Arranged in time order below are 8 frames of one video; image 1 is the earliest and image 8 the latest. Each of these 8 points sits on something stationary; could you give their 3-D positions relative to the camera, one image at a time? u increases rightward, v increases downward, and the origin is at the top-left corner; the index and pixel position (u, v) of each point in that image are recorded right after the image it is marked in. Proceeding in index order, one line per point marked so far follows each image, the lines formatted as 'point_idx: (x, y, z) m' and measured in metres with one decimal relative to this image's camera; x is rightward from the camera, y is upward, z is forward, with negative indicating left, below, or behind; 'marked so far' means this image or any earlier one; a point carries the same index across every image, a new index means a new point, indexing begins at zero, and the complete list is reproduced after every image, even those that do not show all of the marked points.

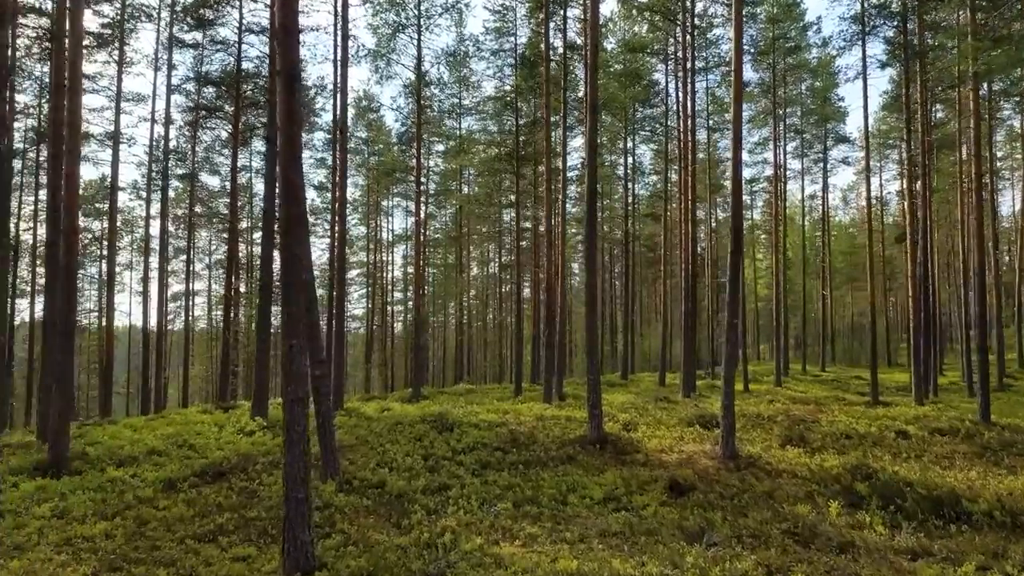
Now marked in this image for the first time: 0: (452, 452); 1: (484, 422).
0: (-0.9, -2.5, +9.8) m
1: (-0.5, -2.6, +12.5) m
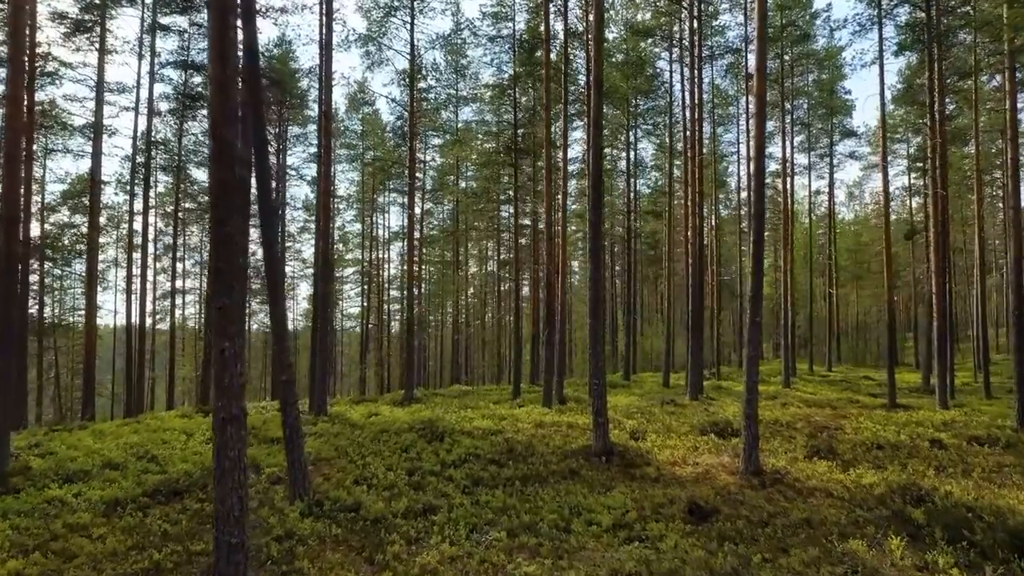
0: (-1.0, -2.4, +8.8) m
1: (-0.6, -2.5, +11.4) m
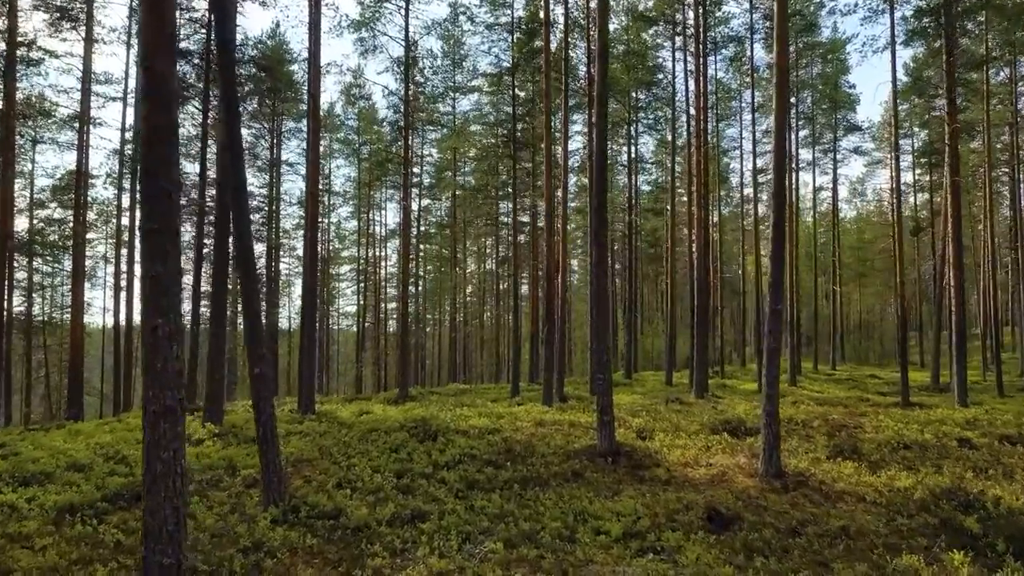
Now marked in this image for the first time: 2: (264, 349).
0: (-1.0, -2.2, +8.1) m
1: (-0.6, -2.3, +10.7) m
2: (-2.6, -0.6, +6.6) m
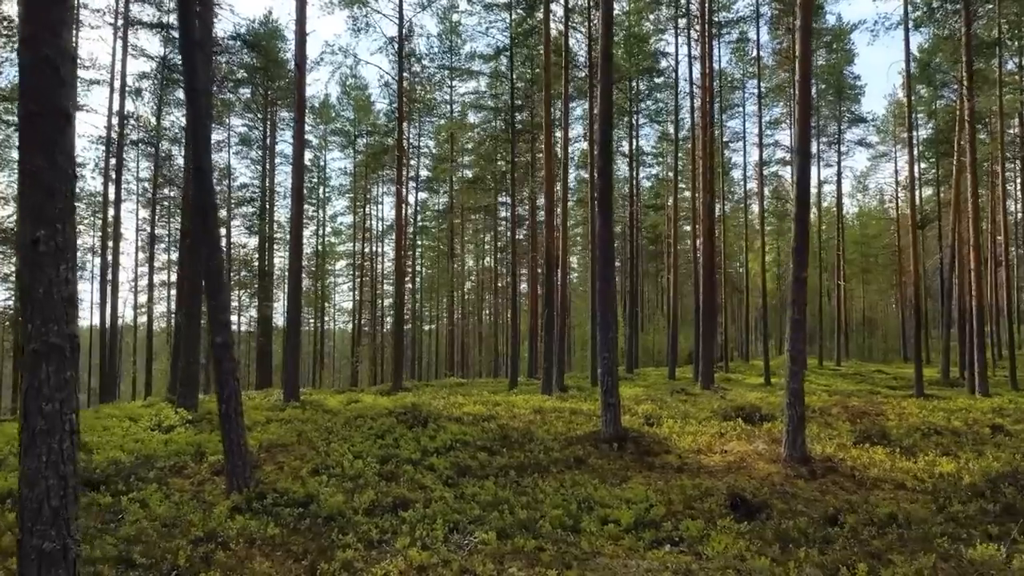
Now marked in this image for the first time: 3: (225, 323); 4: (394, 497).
0: (-1.0, -1.9, +7.4) m
1: (-0.7, -2.0, +10.0) m
2: (-2.6, -0.3, +5.9) m
3: (-2.6, -0.3, +5.9) m
4: (-1.0, -1.8, +5.7) m
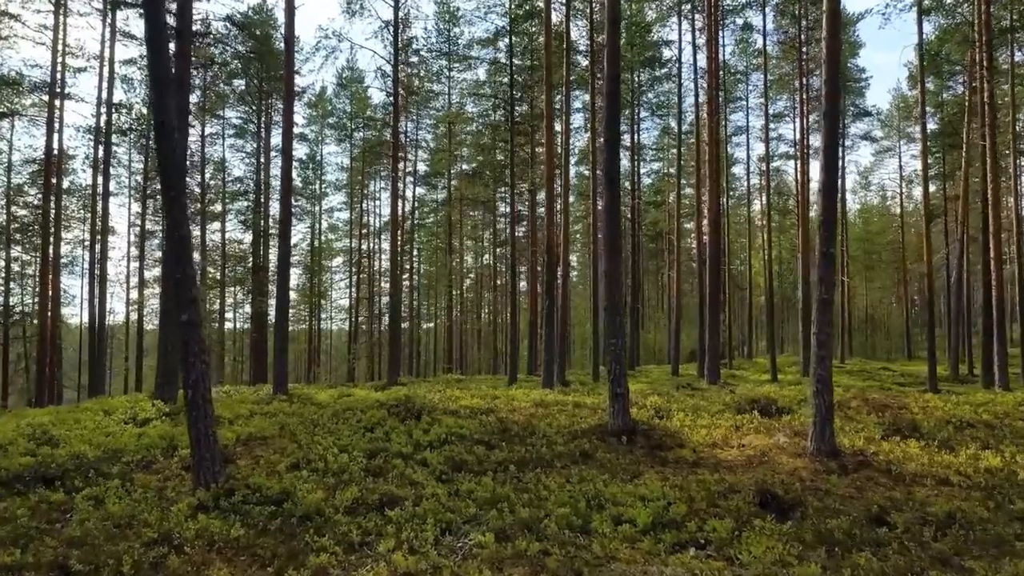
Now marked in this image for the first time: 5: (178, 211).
0: (-1.0, -1.7, +6.8) m
1: (-0.7, -1.7, +9.4) m
2: (-2.6, 0.0, +5.3) m
3: (-2.6, -0.1, +5.3) m
4: (-1.0, -1.6, +5.1) m
5: (-2.8, +0.6, +5.4) m
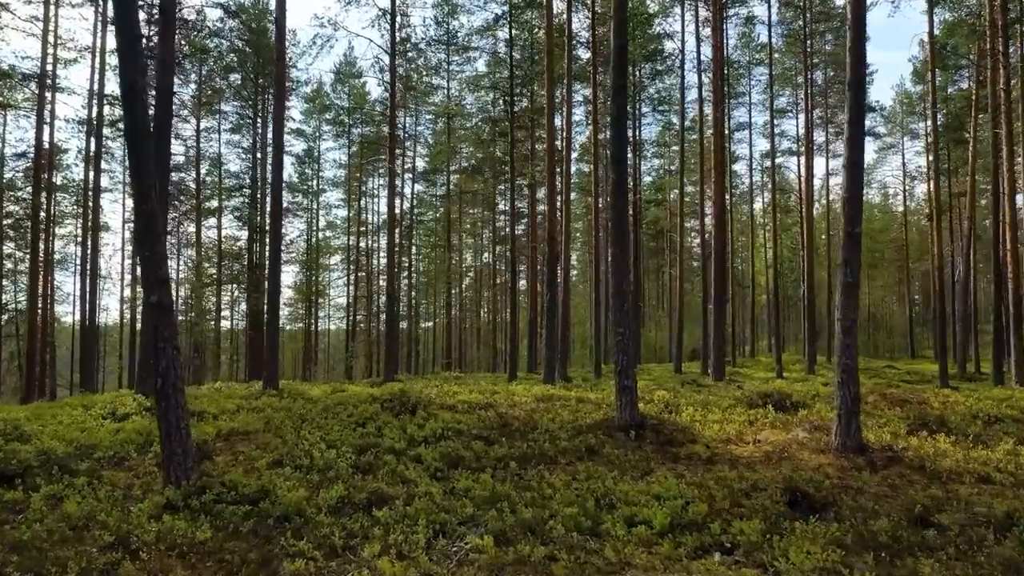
0: (-1.0, -1.5, +6.3) m
1: (-0.7, -1.6, +8.9) m
2: (-2.6, +0.1, +4.8) m
3: (-2.6, +0.1, +4.8) m
4: (-1.0, -1.5, +4.6) m
5: (-2.8, +0.8, +5.0) m
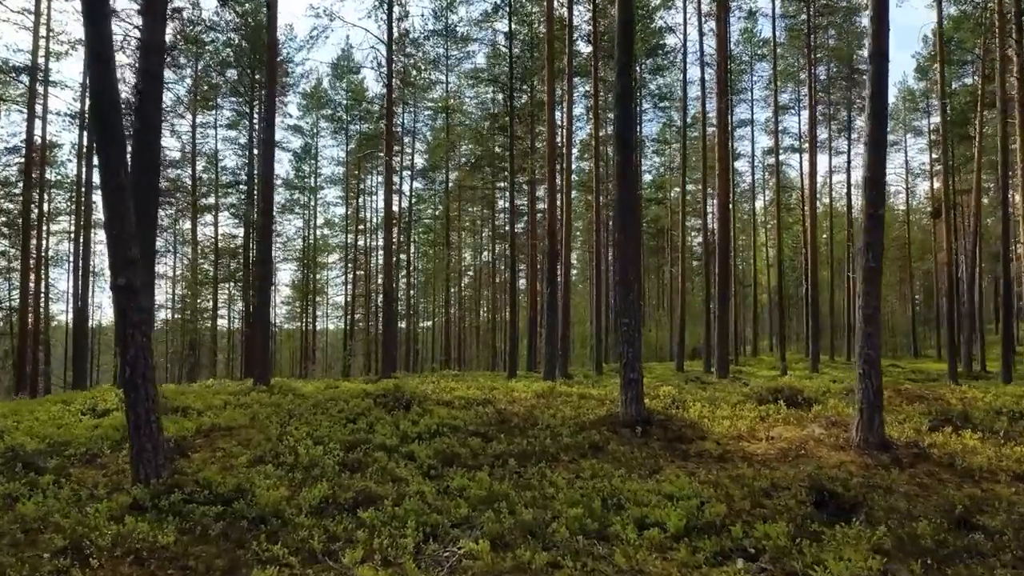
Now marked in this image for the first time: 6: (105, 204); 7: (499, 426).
0: (-1.0, -1.4, +6.0) m
1: (-0.7, -1.5, +8.6) m
2: (-2.6, +0.2, +4.5) m
3: (-2.6, +0.2, +4.5) m
4: (-1.0, -1.3, +4.3) m
5: (-2.8, +0.9, +4.6) m
6: (-2.8, +0.6, +4.5) m
7: (-0.1, -1.4, +6.7) m
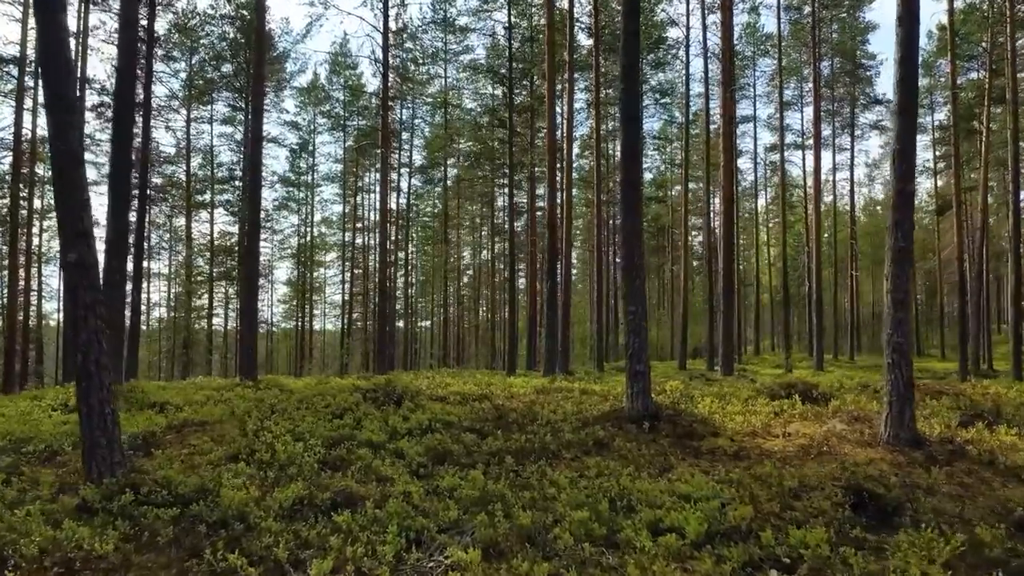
0: (-1.1, -1.3, +5.5) m
1: (-0.7, -1.3, +8.1) m
2: (-2.6, +0.4, +4.0) m
3: (-2.6, +0.3, +4.0) m
4: (-1.1, -1.2, +3.8) m
5: (-2.8, +1.1, +4.1) m
6: (-2.9, +0.7, +4.1) m
7: (-0.1, -1.3, +6.2) m
